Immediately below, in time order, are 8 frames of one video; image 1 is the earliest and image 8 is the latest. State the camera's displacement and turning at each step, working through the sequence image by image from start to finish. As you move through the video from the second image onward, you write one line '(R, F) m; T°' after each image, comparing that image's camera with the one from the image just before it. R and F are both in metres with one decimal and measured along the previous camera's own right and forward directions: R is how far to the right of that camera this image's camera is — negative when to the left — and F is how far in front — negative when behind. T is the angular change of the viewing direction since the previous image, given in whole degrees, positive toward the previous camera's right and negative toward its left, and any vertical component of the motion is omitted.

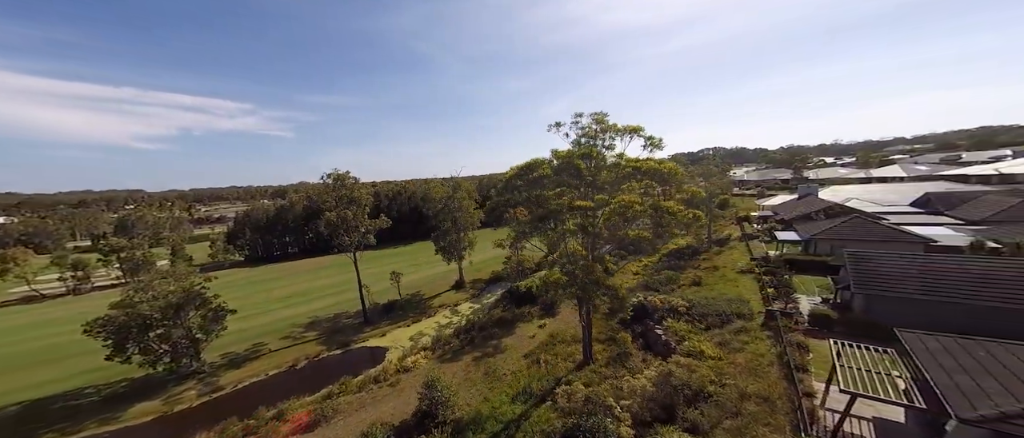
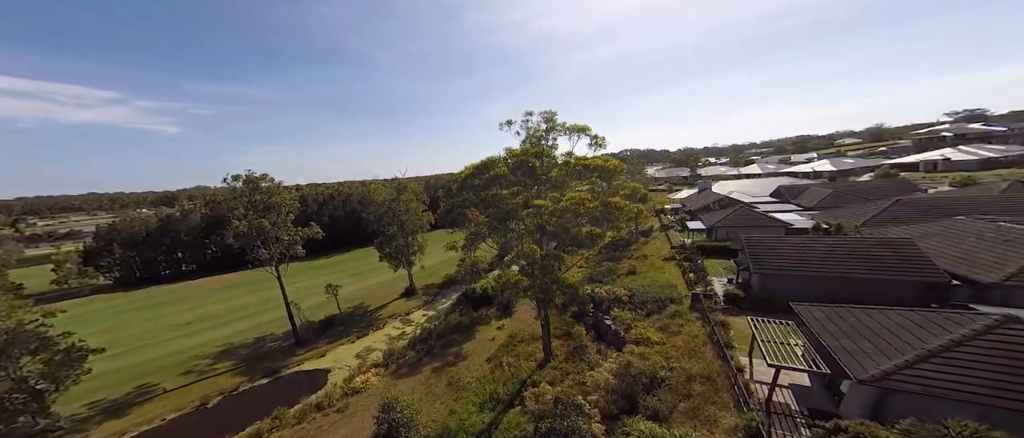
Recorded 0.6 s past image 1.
(-1.0, +0.3) m; +13°
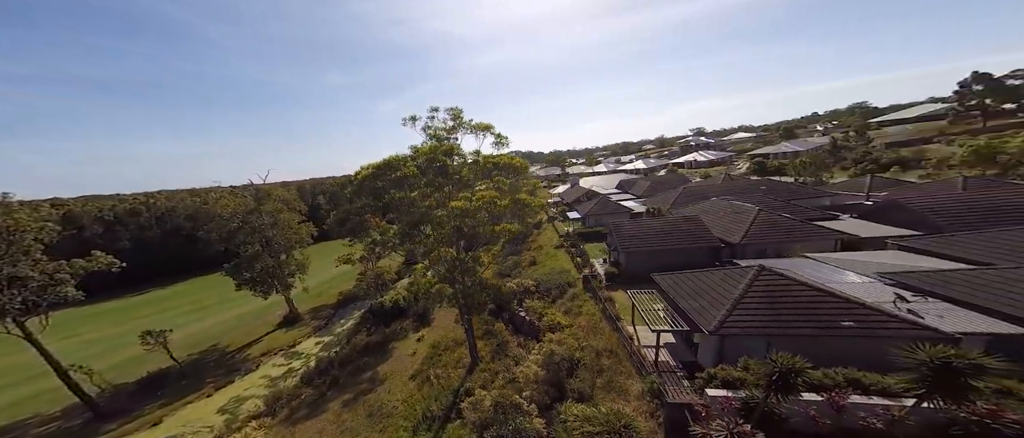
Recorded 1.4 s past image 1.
(-1.4, +0.4) m; +23°
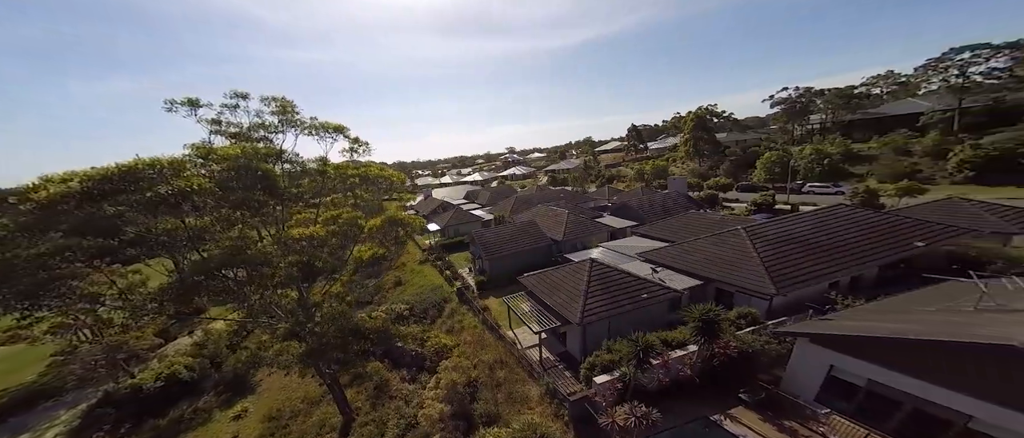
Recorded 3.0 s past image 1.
(-1.4, +0.9) m; +30°
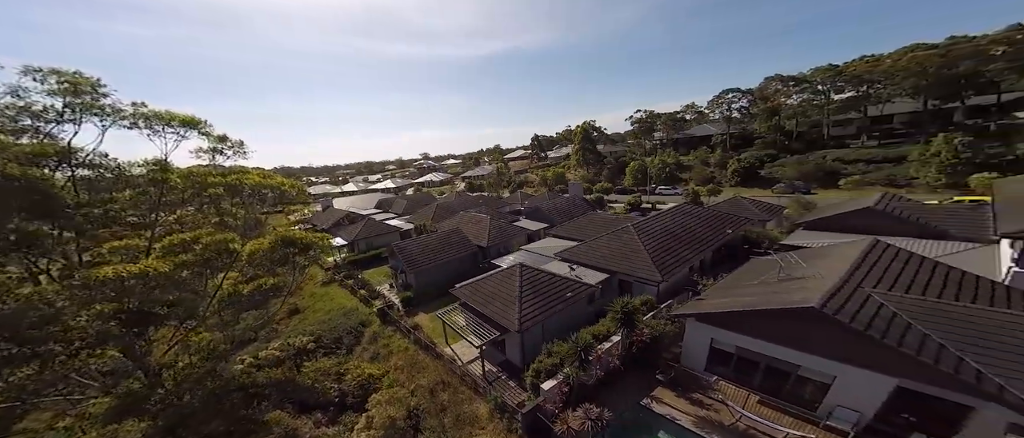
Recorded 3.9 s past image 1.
(-0.6, +0.4) m; +15°
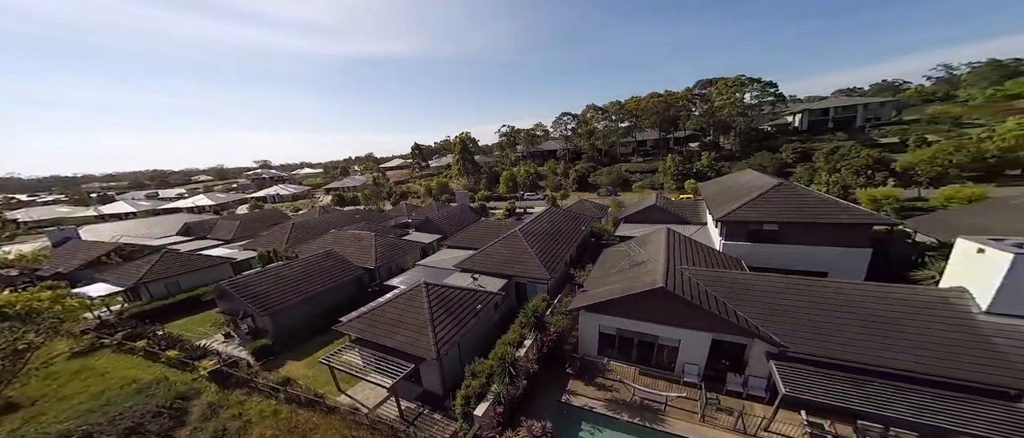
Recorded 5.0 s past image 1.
(-0.8, +0.5) m; +21°
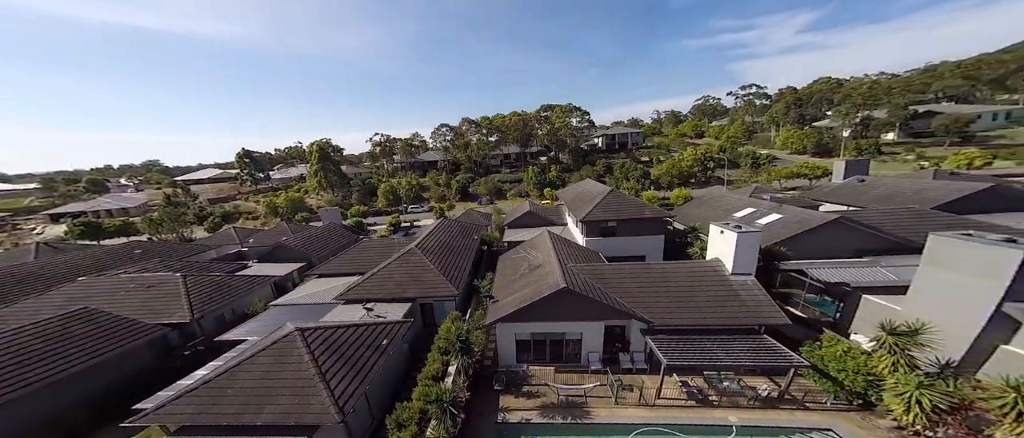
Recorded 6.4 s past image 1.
(-1.5, +1.0) m; +23°
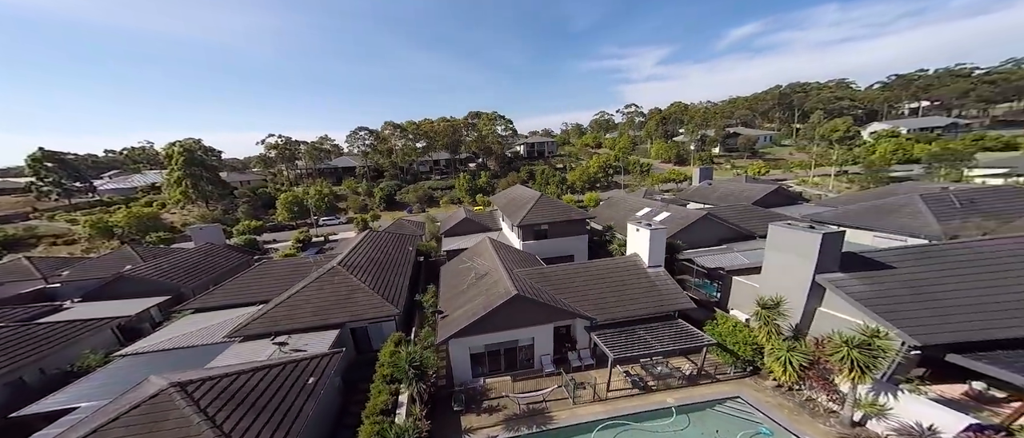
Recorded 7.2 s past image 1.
(-1.3, +0.7) m; +15°
